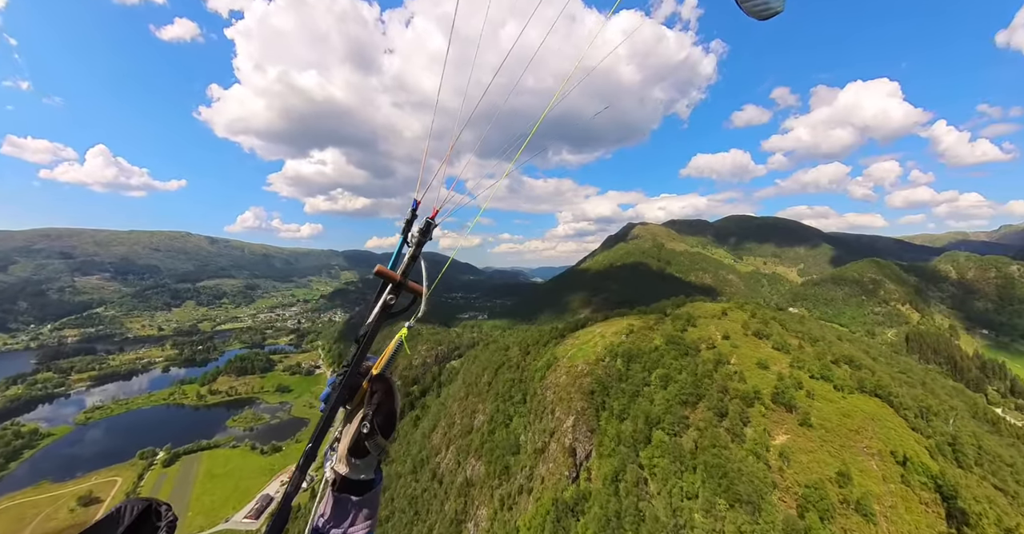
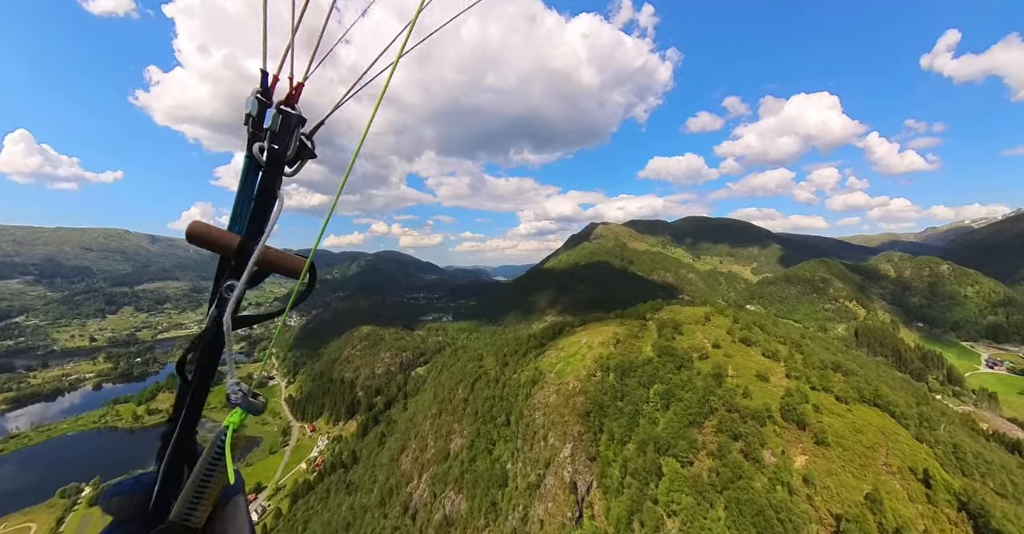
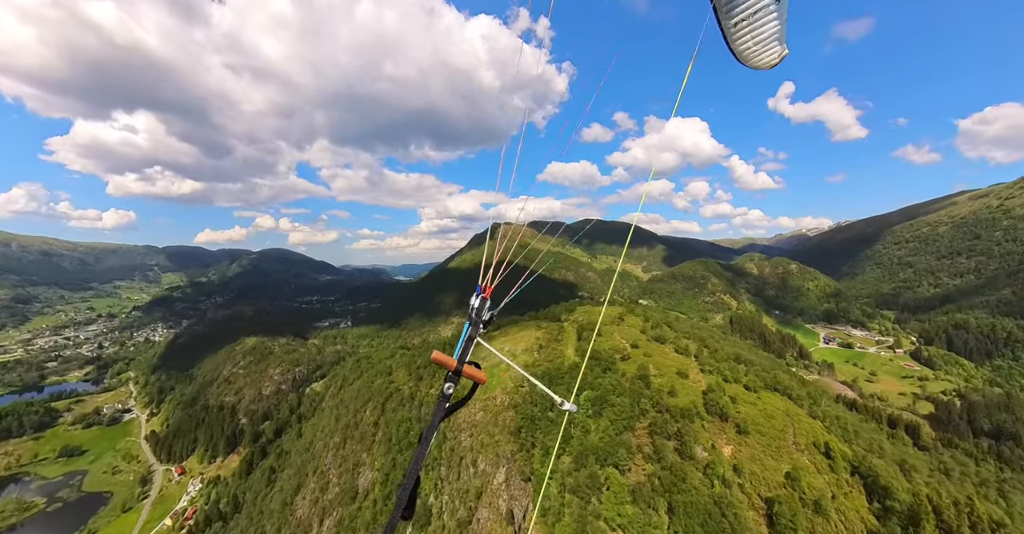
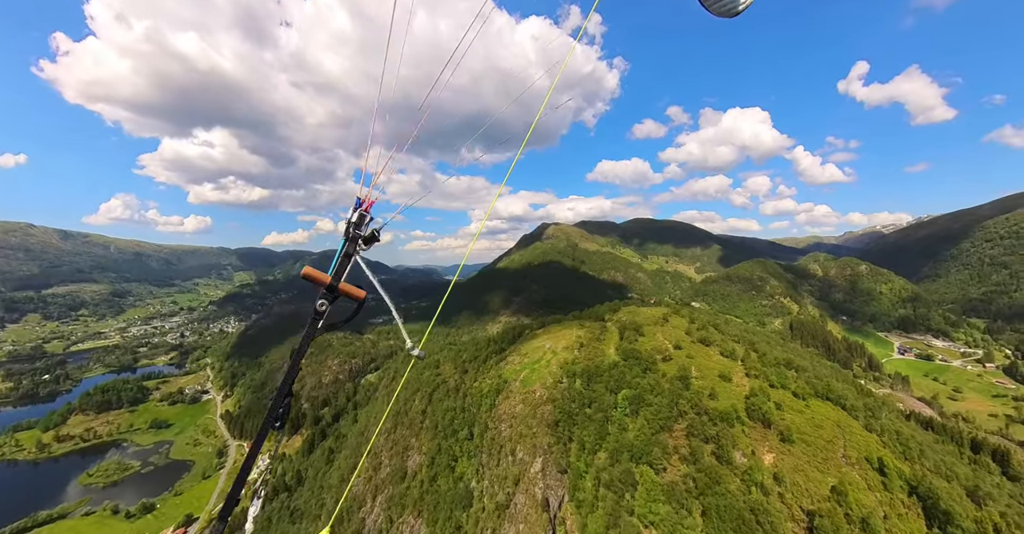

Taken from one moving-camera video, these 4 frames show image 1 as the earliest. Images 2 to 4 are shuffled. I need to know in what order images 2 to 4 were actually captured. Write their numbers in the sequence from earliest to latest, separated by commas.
2, 4, 3
